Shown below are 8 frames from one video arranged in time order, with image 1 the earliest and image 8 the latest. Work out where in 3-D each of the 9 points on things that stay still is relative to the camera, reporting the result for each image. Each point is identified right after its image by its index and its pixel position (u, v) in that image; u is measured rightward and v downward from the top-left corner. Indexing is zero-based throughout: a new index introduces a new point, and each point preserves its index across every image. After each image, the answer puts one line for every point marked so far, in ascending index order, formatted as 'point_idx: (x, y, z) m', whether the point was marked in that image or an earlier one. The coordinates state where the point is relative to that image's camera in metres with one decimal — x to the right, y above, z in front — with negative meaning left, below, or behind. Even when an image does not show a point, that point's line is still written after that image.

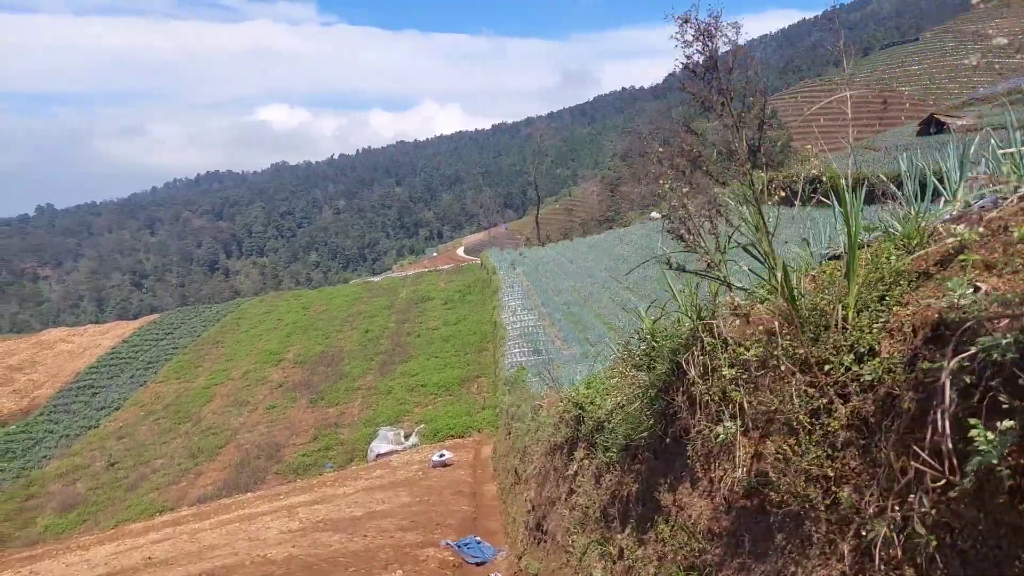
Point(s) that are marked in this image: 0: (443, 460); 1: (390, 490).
0: (-1.3, -3.1, +13.0) m
1: (-2.0, -3.3, +11.4) m
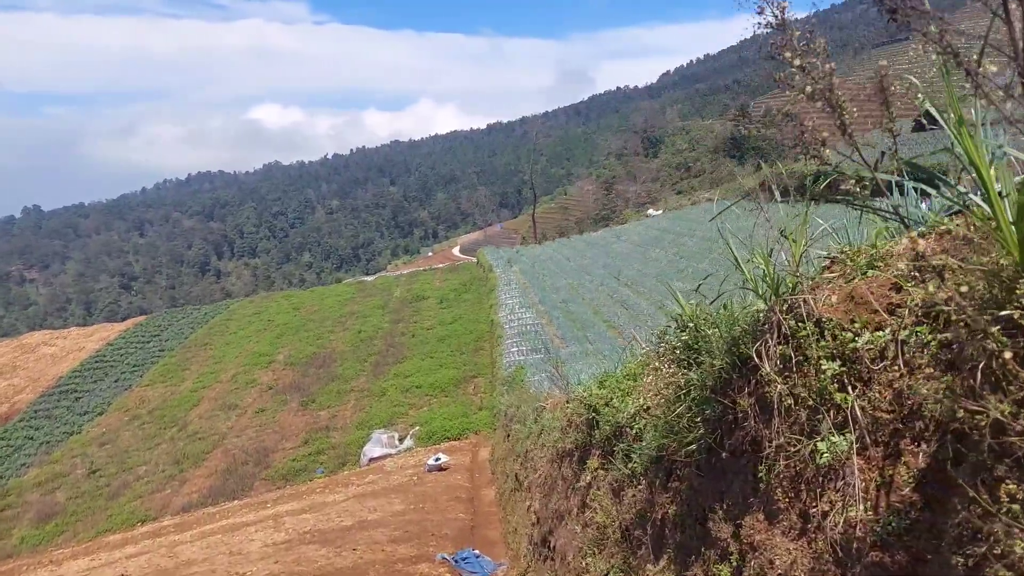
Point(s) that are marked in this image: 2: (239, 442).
0: (-1.3, -3.1, +12.5) m
1: (-2.0, -3.2, +10.9) m
2: (-7.6, -4.3, +19.9) m
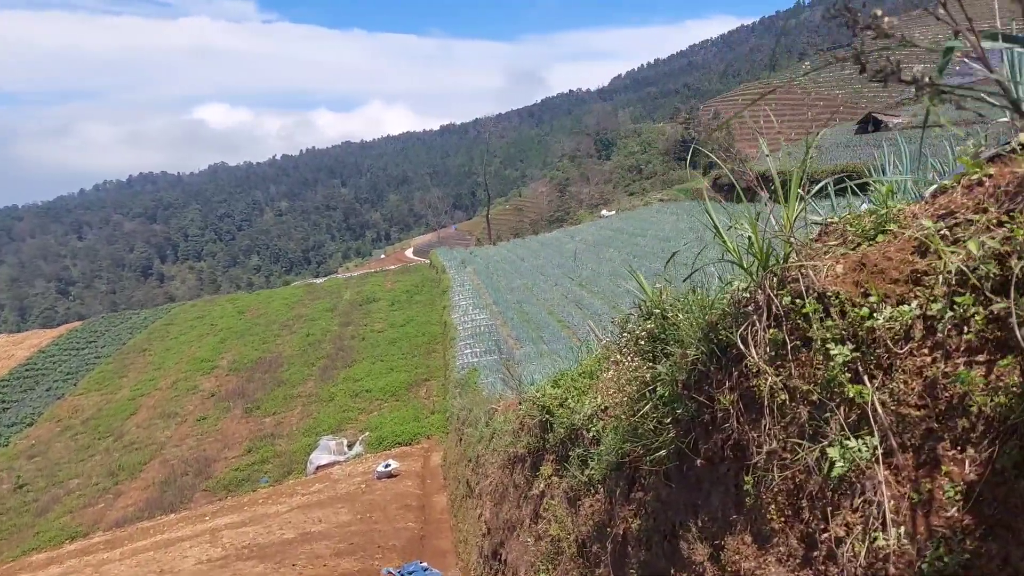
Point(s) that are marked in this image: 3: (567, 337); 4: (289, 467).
0: (-2.1, -3.1, +12.0) m
1: (-2.7, -3.2, +10.4) m
2: (-8.9, -4.4, +19.0) m
3: (+0.9, -0.9, +12.4) m
4: (-5.1, -4.1, +16.4) m
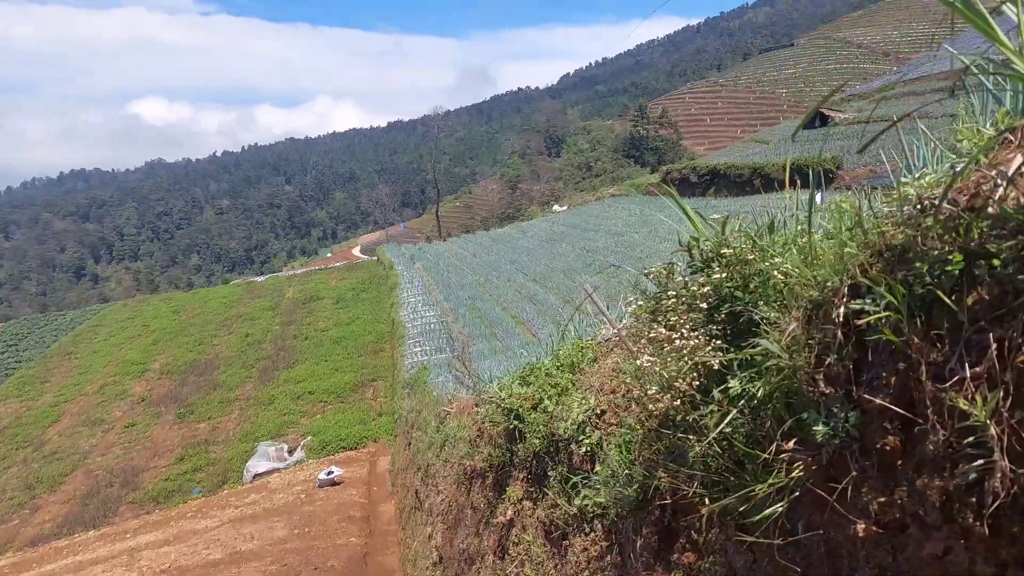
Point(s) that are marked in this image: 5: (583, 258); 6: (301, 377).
0: (-2.8, -3.0, +11.1) m
1: (-3.3, -3.1, +9.5) m
2: (-10.1, -4.3, +17.6) m
3: (+0.1, -0.7, +11.7) m
4: (-6.2, -4.0, +15.2) m
5: (+1.8, +0.8, +19.1) m
6: (-5.8, -2.4, +19.4) m
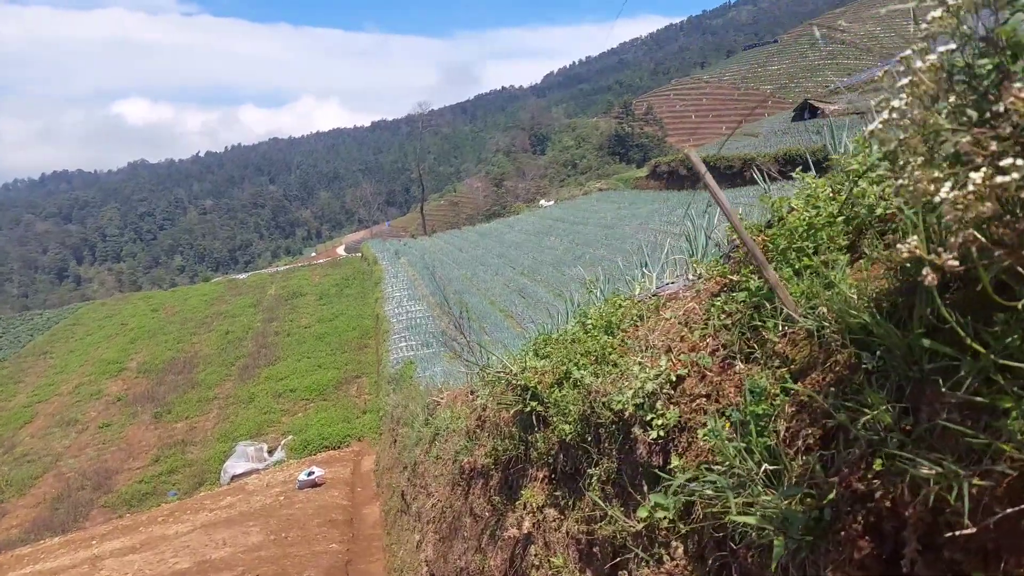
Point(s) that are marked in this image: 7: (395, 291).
0: (-3.0, -2.8, +10.4) m
1: (-3.4, -2.9, +8.8) m
2: (-10.3, -4.2, +16.8) m
3: (0.0, -0.5, +11.1) m
4: (-6.4, -3.9, +14.5) m
5: (+1.6, +1.0, +18.5) m
6: (-6.0, -2.3, +18.7) m
7: (-3.3, -0.1, +19.8) m
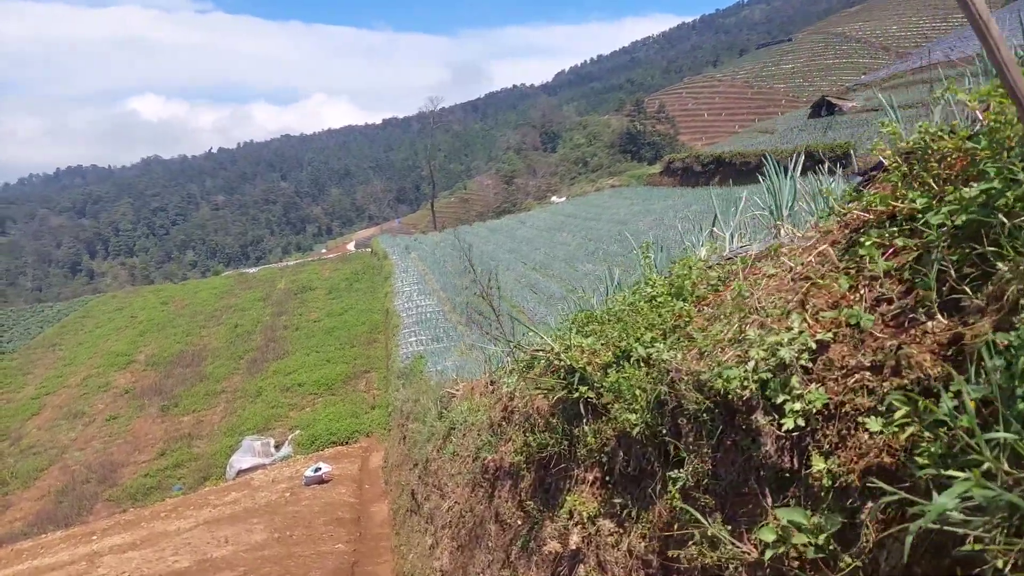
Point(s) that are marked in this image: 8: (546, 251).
0: (-2.8, -2.7, +10.1) m
1: (-3.2, -2.8, +8.5) m
2: (-10.1, -3.9, +16.5) m
3: (+0.2, -0.4, +10.7) m
4: (-6.1, -3.7, +14.2) m
5: (+1.9, +1.1, +18.1) m
6: (-5.8, -2.1, +18.4) m
7: (-3.0, +0.1, +19.4) m
8: (+1.0, +1.1, +19.2) m
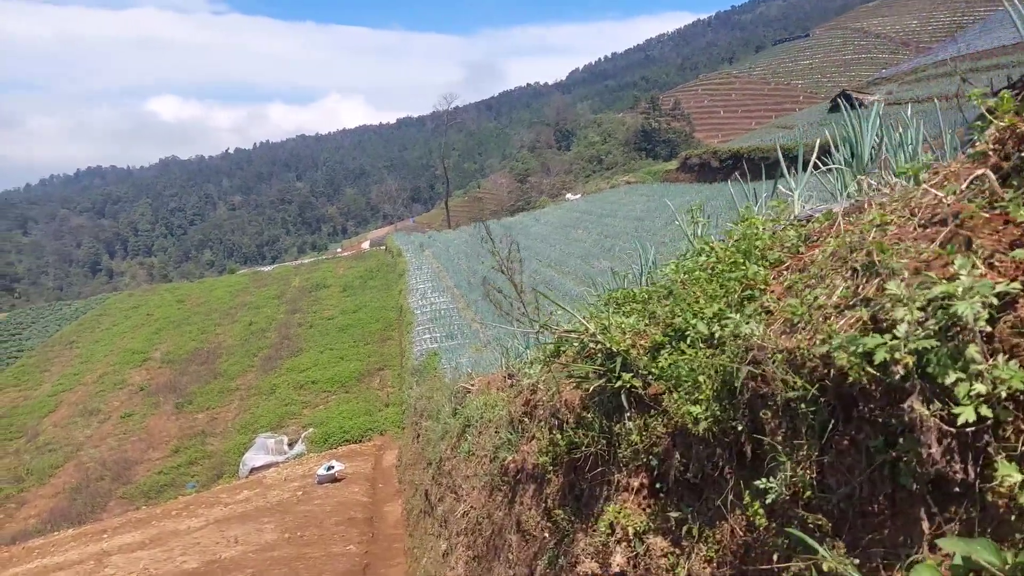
0: (-2.5, -2.6, +9.9) m
1: (-3.0, -2.7, +8.3) m
2: (-9.7, -3.9, +16.5) m
3: (+0.5, -0.4, +10.4) m
4: (-5.8, -3.6, +14.1) m
5: (+2.3, +1.2, +17.8) m
6: (-5.4, -2.0, +18.3) m
7: (-2.6, +0.2, +19.2) m
8: (+1.4, +1.1, +18.9) m
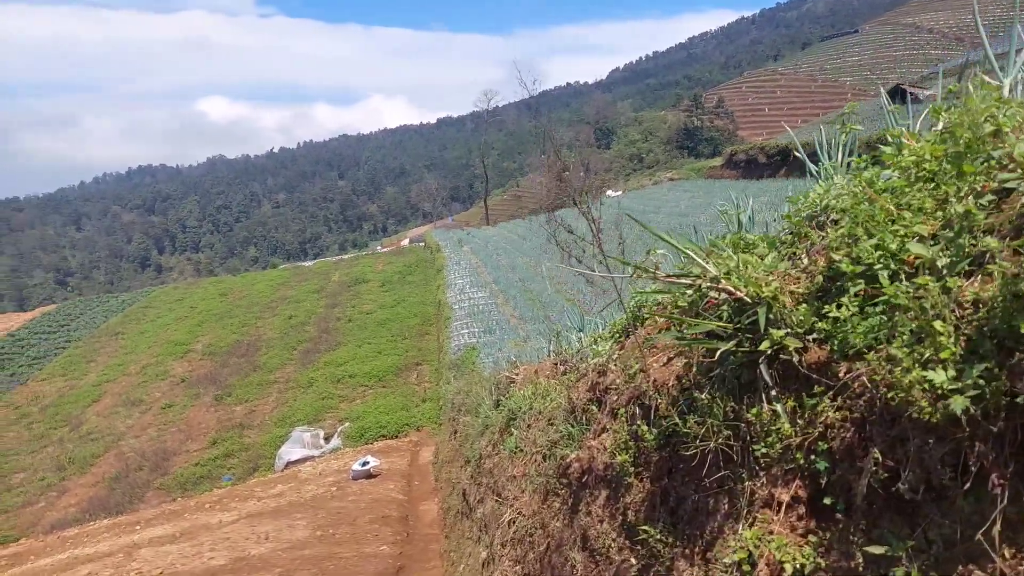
0: (-2.0, -2.5, +9.6) m
1: (-2.6, -2.6, +8.0) m
2: (-8.8, -3.6, +16.6) m
3: (+1.1, -0.3, +10.0) m
4: (-5.1, -3.4, +14.0) m
5: (+3.3, +1.3, +17.3) m
6: (-4.3, -1.8, +18.1) m
7: (-1.5, +0.3, +18.9) m
8: (+2.5, +1.2, +18.4) m
